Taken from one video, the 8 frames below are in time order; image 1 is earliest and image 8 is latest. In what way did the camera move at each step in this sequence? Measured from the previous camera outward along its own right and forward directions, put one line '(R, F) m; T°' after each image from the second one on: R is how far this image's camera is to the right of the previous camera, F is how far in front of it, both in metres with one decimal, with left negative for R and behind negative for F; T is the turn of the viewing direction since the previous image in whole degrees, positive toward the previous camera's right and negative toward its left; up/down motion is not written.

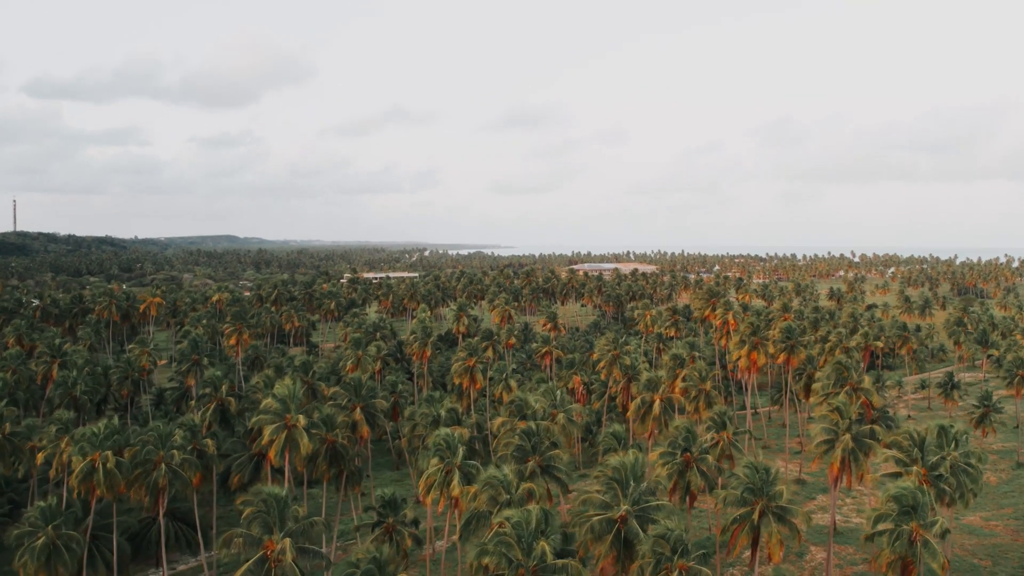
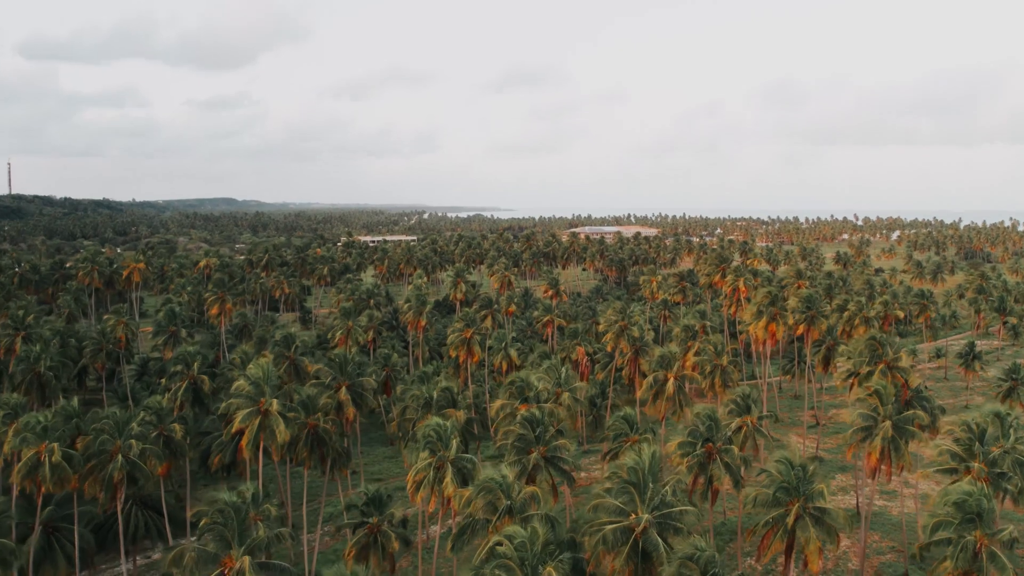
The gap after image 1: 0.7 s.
(0.0, +4.9) m; 0°
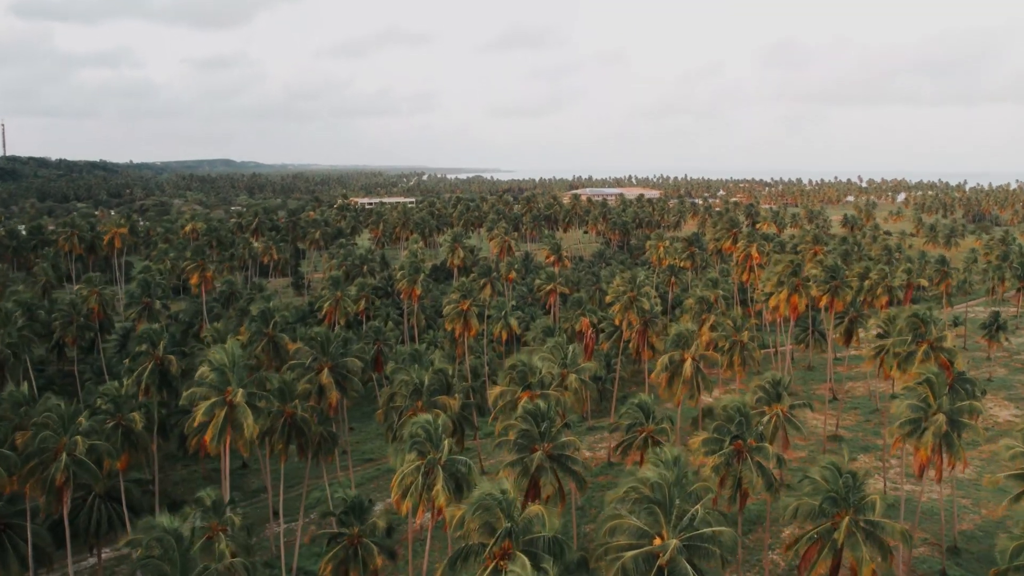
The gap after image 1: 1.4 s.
(0.0, +5.0) m; 0°
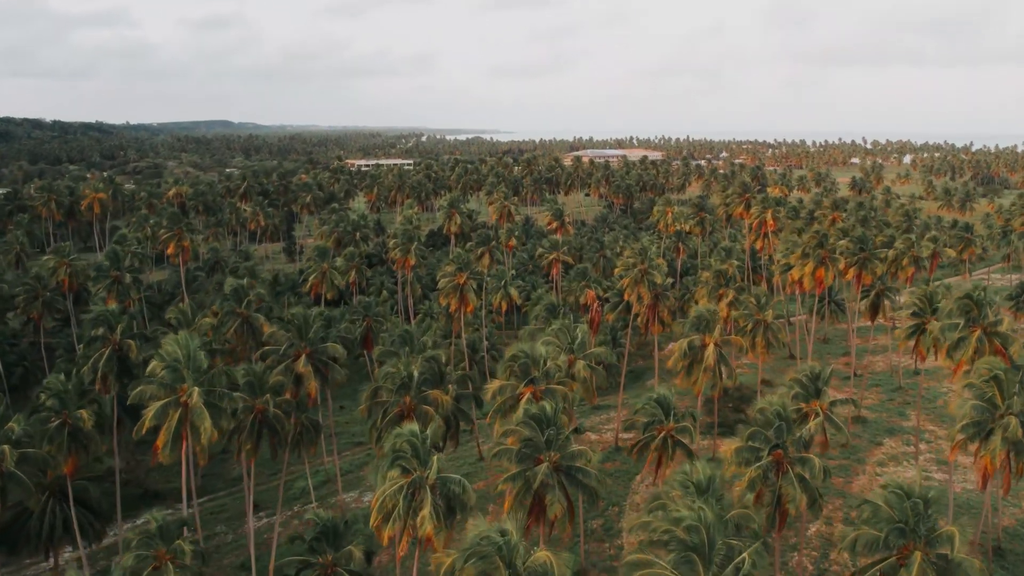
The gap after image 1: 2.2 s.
(0.0, +5.0) m; 0°
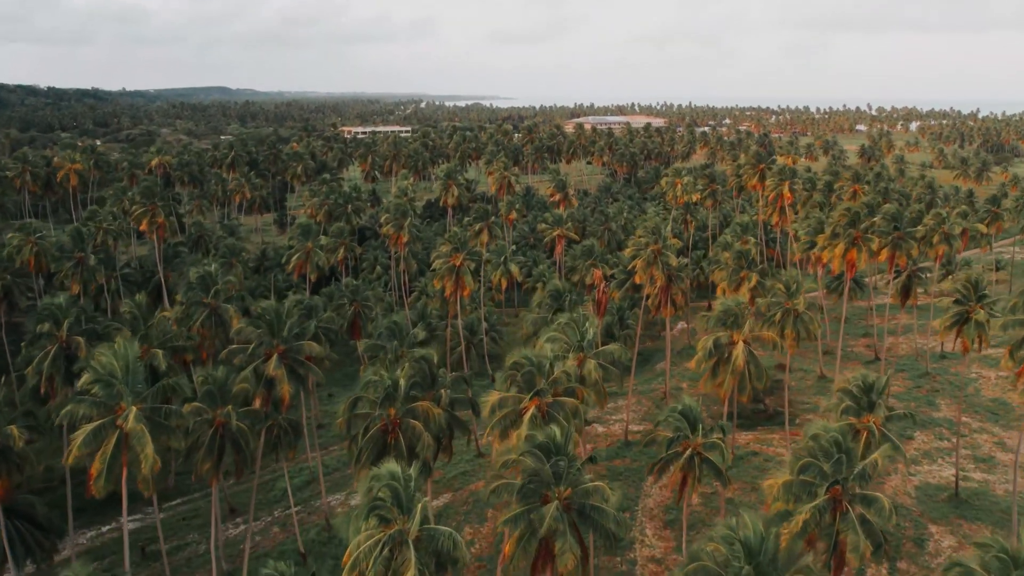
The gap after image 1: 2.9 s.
(0.0, +5.0) m; 0°
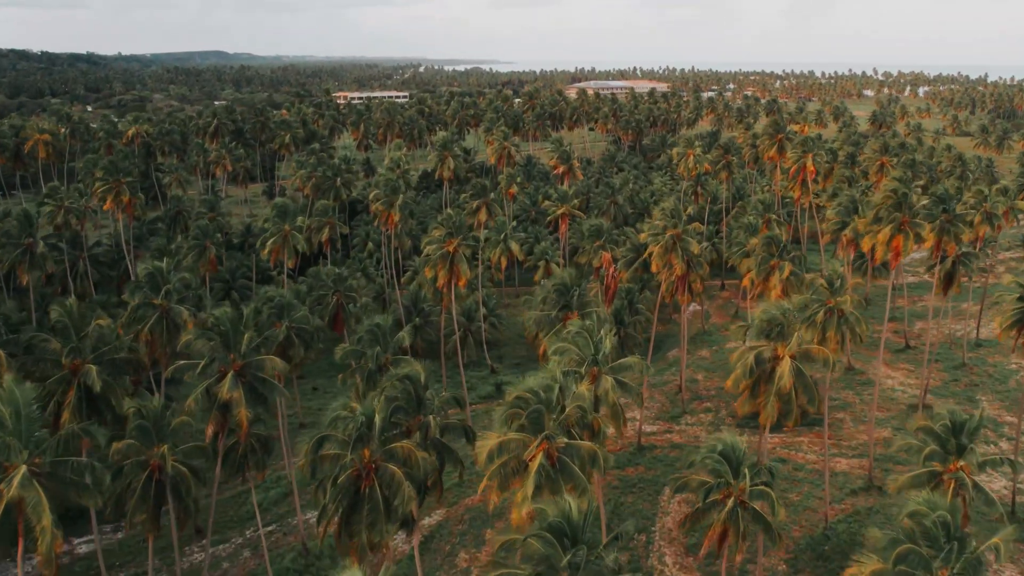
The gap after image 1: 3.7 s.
(0.0, +5.8) m; 0°
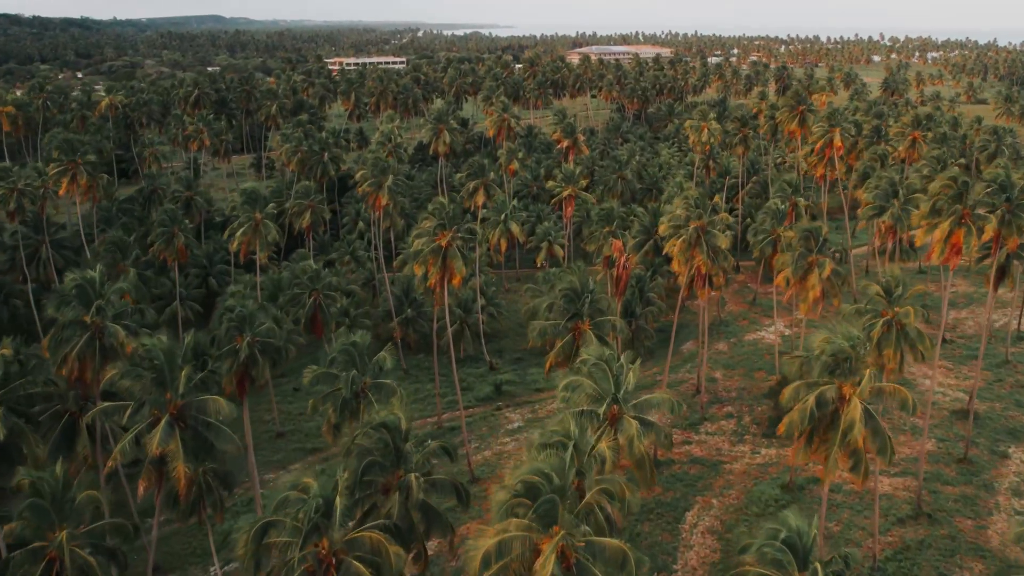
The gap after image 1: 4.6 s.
(0.0, +5.8) m; 0°
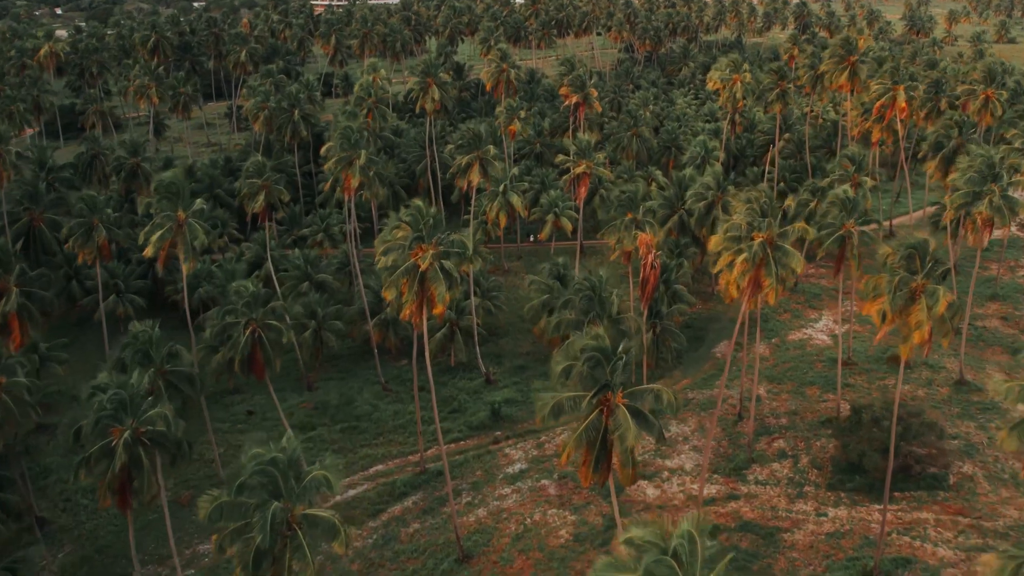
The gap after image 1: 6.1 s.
(0.0, +10.6) m; 0°
